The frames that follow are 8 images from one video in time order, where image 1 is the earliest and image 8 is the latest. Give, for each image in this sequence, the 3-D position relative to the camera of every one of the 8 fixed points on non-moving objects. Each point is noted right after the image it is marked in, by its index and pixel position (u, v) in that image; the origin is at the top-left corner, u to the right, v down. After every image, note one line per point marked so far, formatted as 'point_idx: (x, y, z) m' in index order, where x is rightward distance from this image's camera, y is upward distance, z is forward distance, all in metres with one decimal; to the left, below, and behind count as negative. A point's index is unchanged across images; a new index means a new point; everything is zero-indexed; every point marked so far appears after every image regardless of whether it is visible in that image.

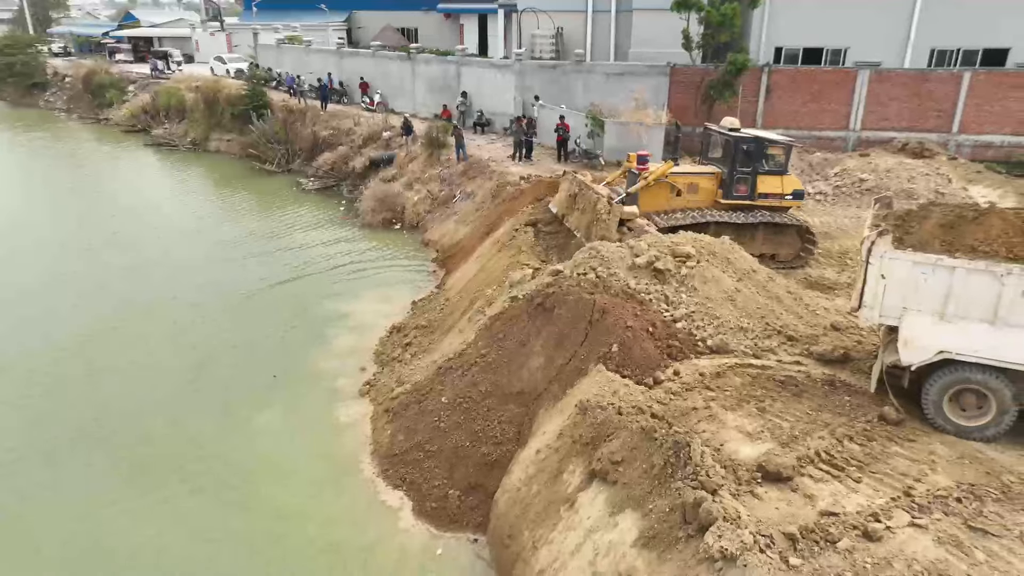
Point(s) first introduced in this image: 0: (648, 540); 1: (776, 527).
0: (+1.2, -2.2, +6.0) m
1: (+2.2, -2.0, +5.7) m
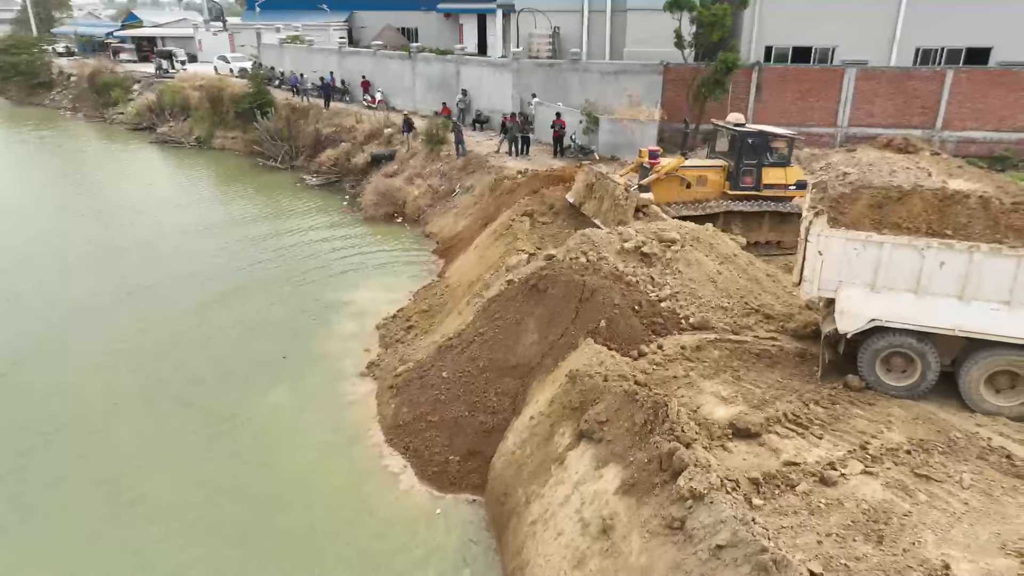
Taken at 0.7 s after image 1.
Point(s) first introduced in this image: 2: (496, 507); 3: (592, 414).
0: (+1.2, -2.0, +6.7) m
1: (+2.2, -1.7, +6.3) m
2: (-0.2, -2.7, +8.4) m
3: (+0.9, -1.4, +7.6) m
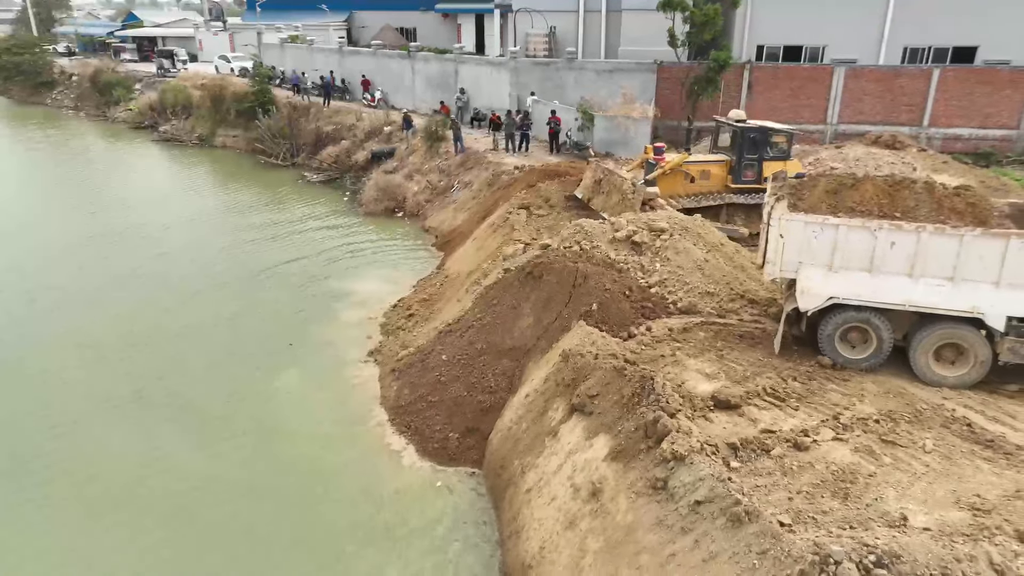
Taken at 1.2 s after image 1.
0: (+1.1, -1.8, +7.2) m
1: (+2.1, -1.5, +6.8) m
2: (-0.2, -2.5, +8.9) m
3: (+0.9, -1.2, +8.1) m
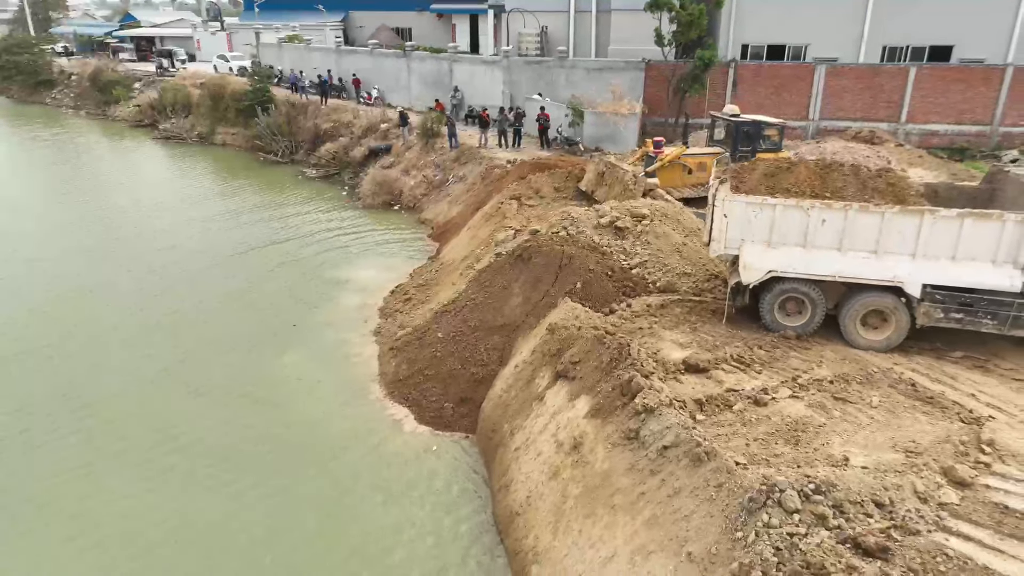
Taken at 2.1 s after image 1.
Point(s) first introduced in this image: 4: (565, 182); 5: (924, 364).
0: (+1.0, -1.4, +7.9) m
1: (+2.0, -1.2, +7.6) m
2: (-0.4, -2.2, +9.6) m
3: (+0.7, -0.9, +8.9) m
4: (+1.3, +2.5, +16.0) m
5: (+5.3, -1.0, +8.6) m
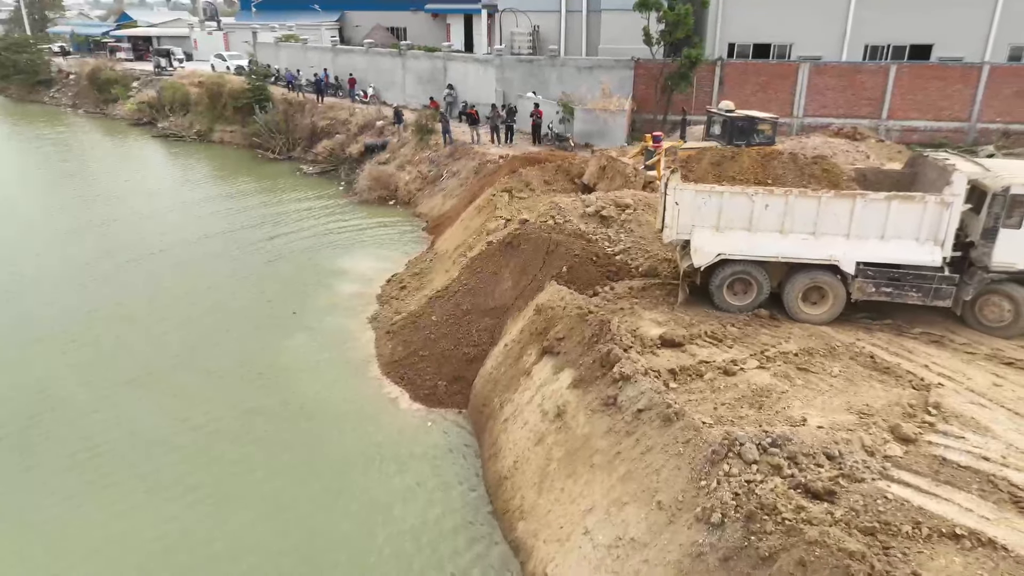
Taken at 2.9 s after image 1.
0: (+0.8, -1.2, +8.5) m
1: (+1.8, -1.0, +8.2) m
2: (-0.5, -1.9, +10.3) m
3: (+0.6, -0.6, +9.5) m
4: (+1.1, +2.8, +16.6) m
5: (+5.1, -0.7, +9.3) m
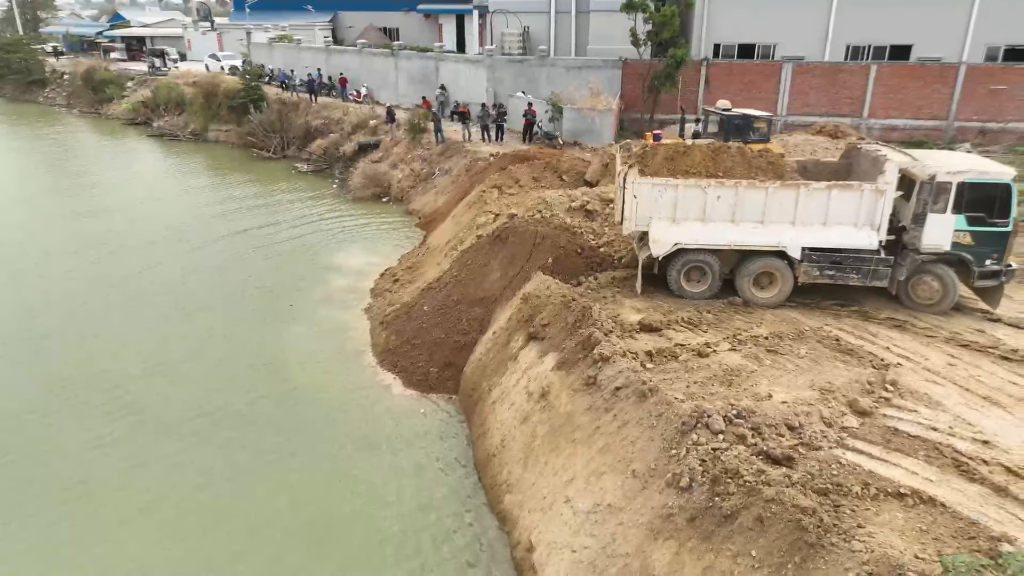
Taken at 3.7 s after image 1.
0: (+0.7, -1.0, +9.1) m
1: (+1.7, -0.8, +8.8) m
2: (-0.7, -1.8, +10.8) m
3: (+0.4, -0.5, +10.0) m
4: (+0.8, +2.9, +17.1) m
5: (+4.9, -0.5, +9.9) m
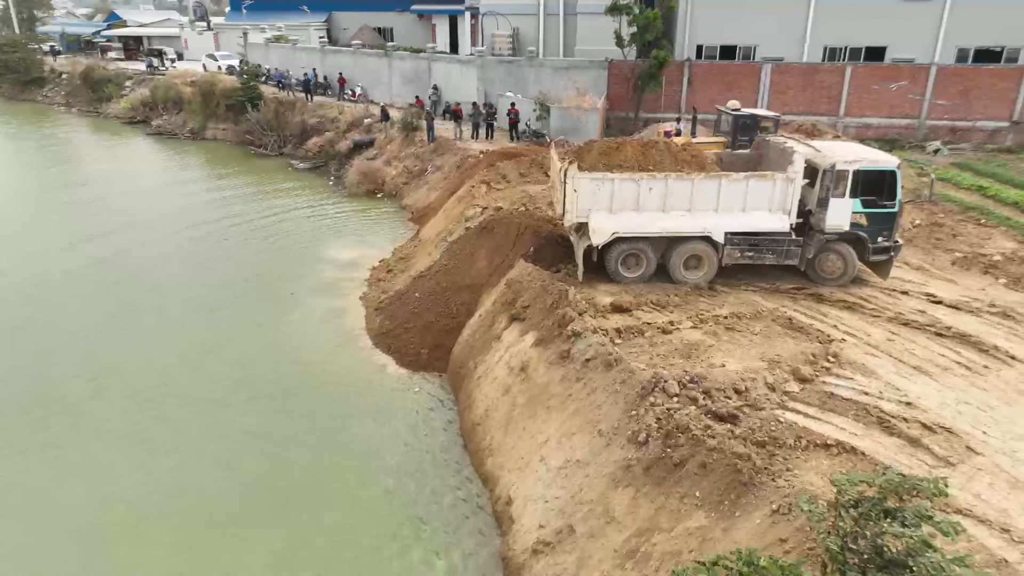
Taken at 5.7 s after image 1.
0: (+0.4, -0.8, +10.0) m
1: (+1.4, -0.6, +9.7) m
2: (-1.0, -1.5, +11.7) m
3: (+0.1, -0.2, +11.0) m
4: (+0.5, +3.2, +18.0) m
5: (+4.7, -0.3, +10.8) m
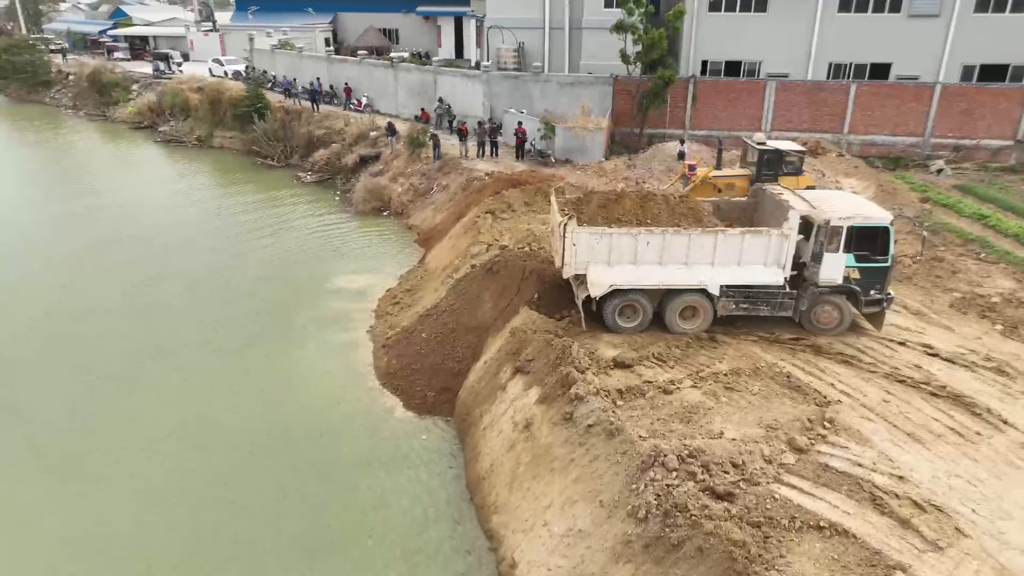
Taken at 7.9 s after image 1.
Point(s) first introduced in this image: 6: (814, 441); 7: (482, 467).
0: (+0.5, -1.7, +10.3) m
1: (+1.5, -1.5, +10.0) m
2: (-0.9, -2.4, +12.0) m
3: (+0.2, -1.1, +11.2) m
4: (+0.6, +2.5, +18.2) m
5: (+4.7, -1.2, +11.0) m
6: (+3.9, -2.0, +8.8) m
7: (-0.5, -2.8, +10.6) m
